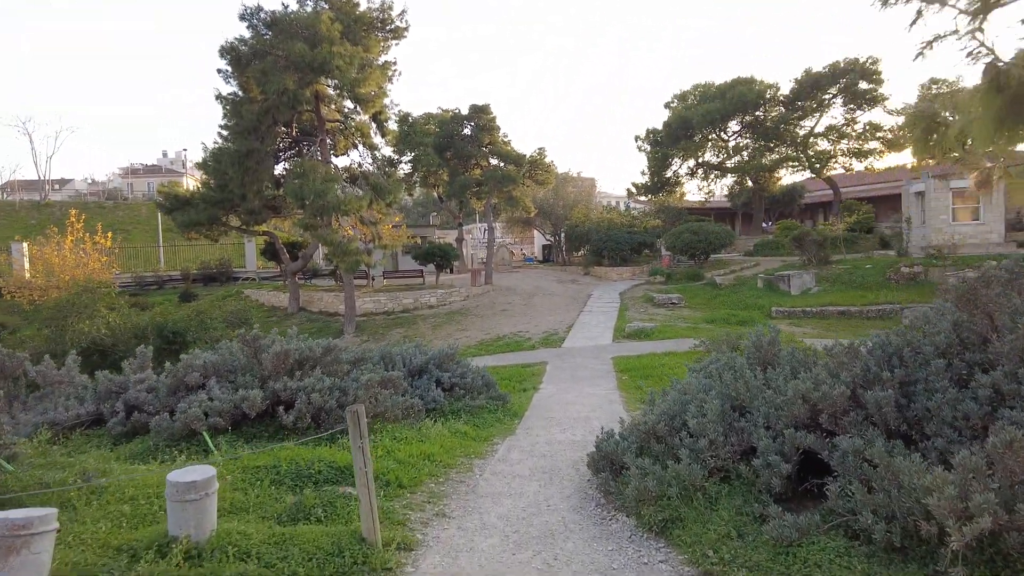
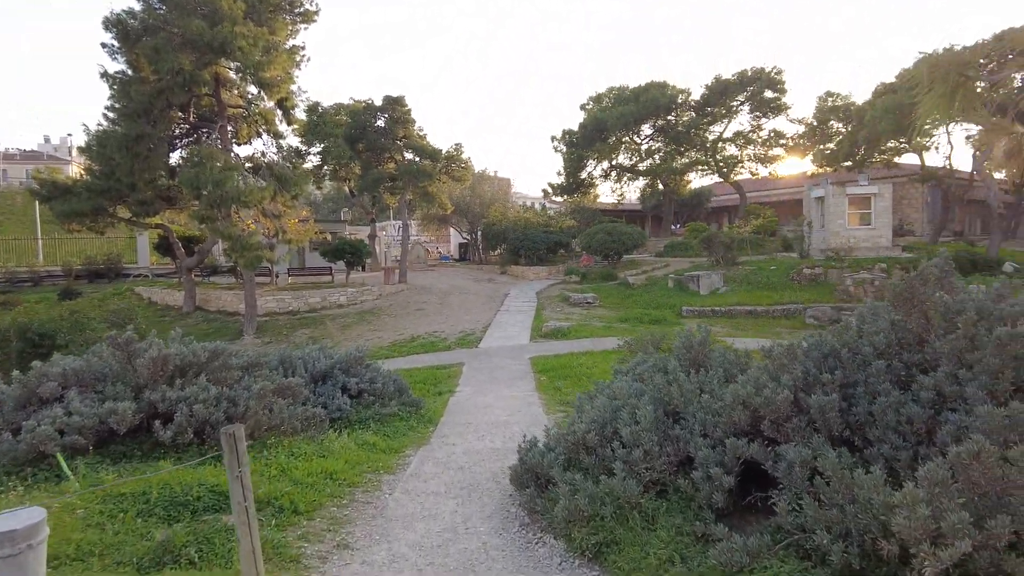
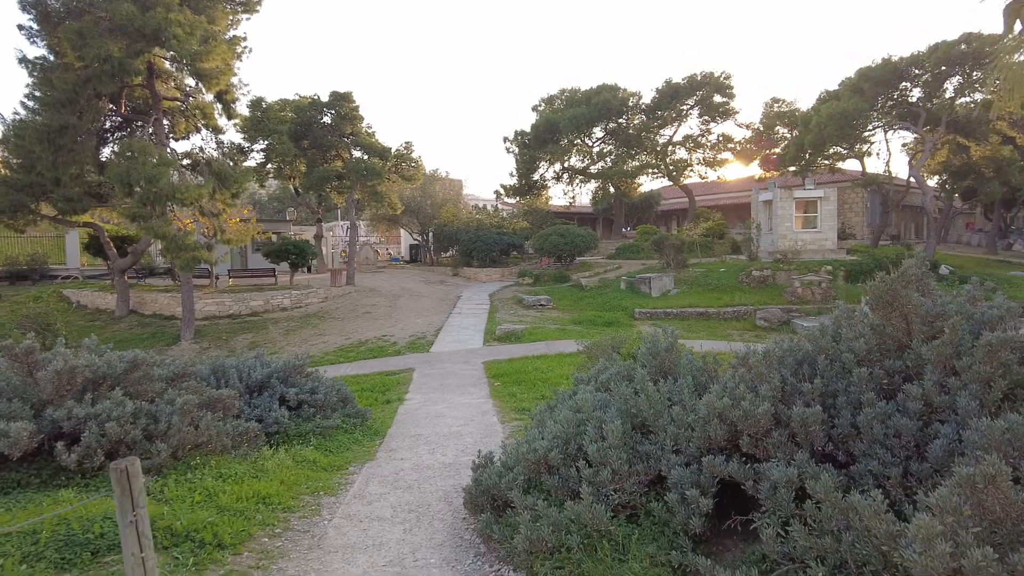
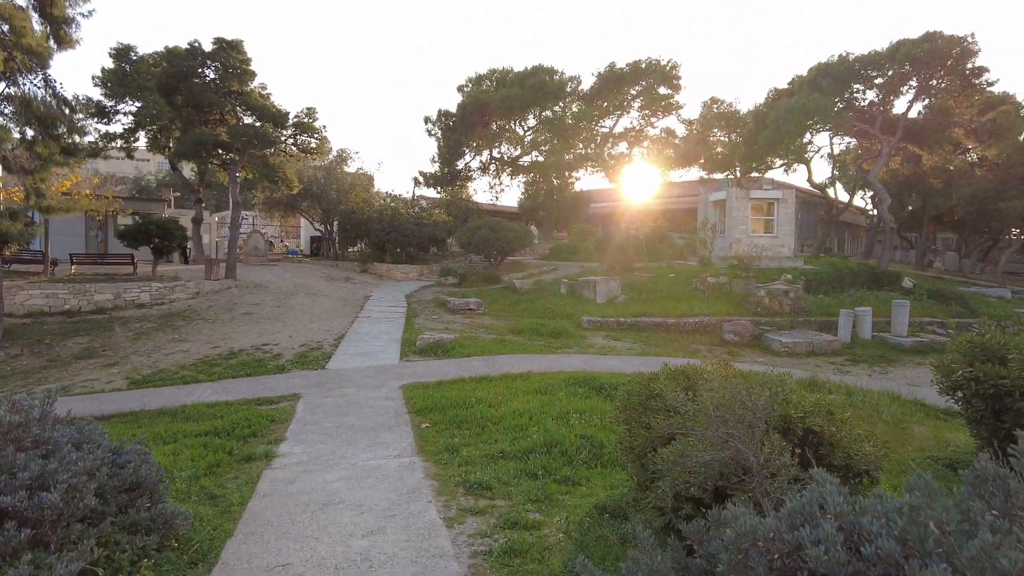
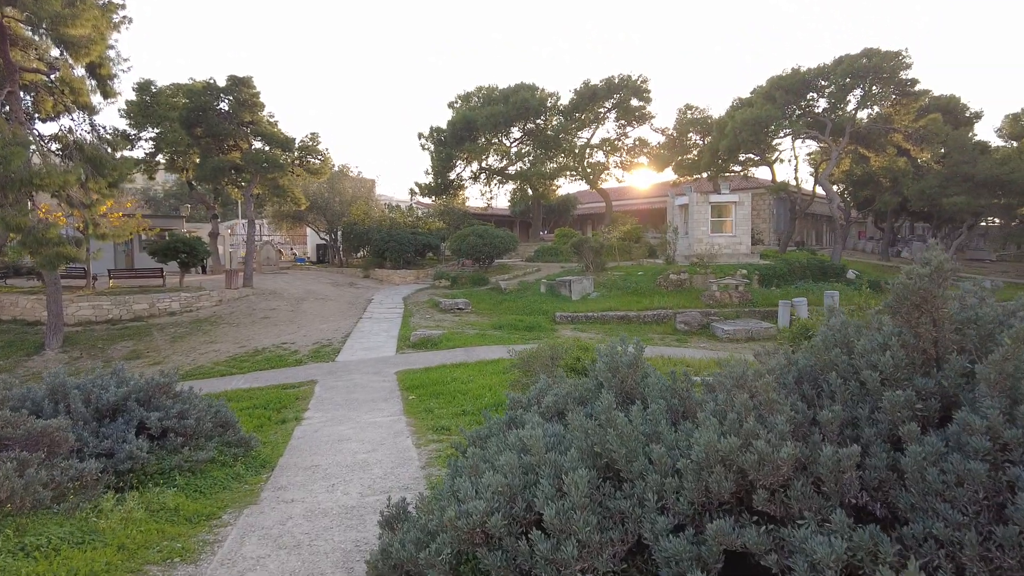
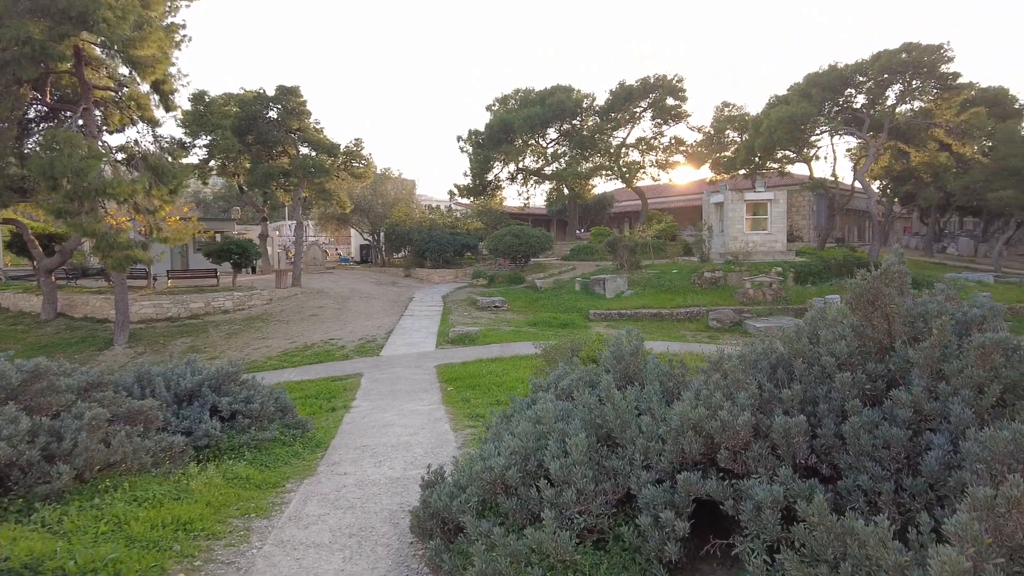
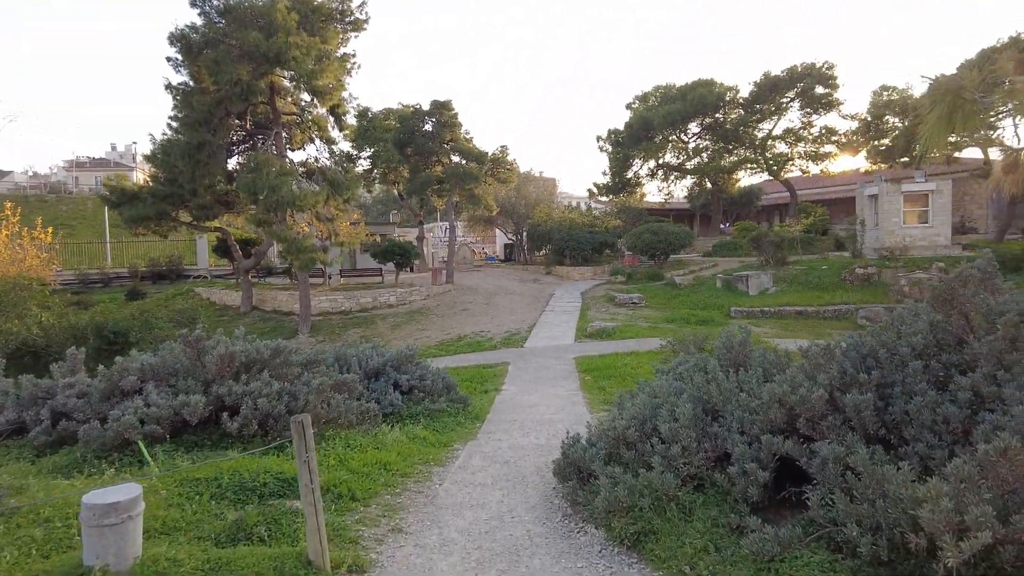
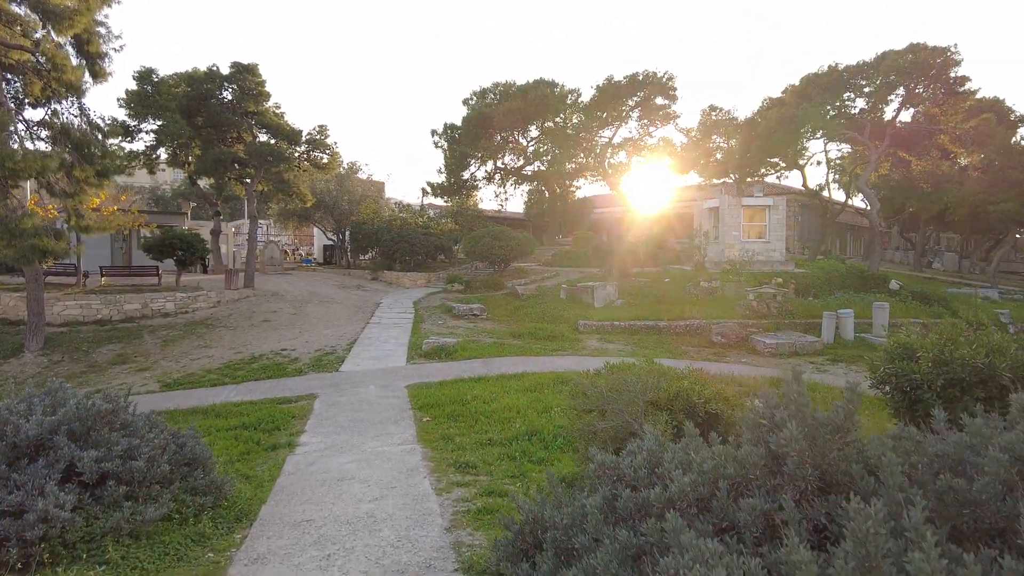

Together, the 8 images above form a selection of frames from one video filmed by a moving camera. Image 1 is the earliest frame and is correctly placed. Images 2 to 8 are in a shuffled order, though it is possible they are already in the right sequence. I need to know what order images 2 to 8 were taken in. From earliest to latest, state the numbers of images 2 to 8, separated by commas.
7, 2, 3, 6, 5, 8, 4
